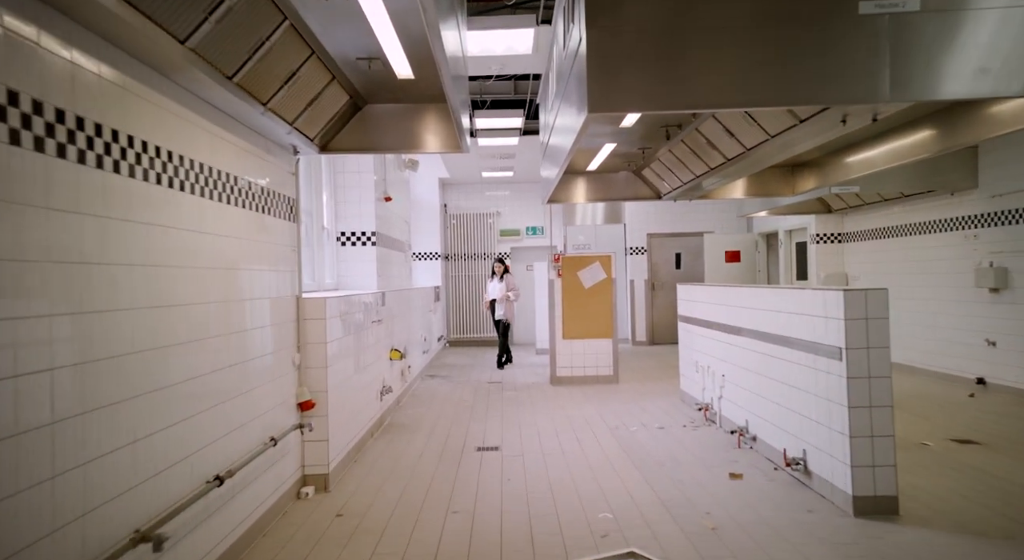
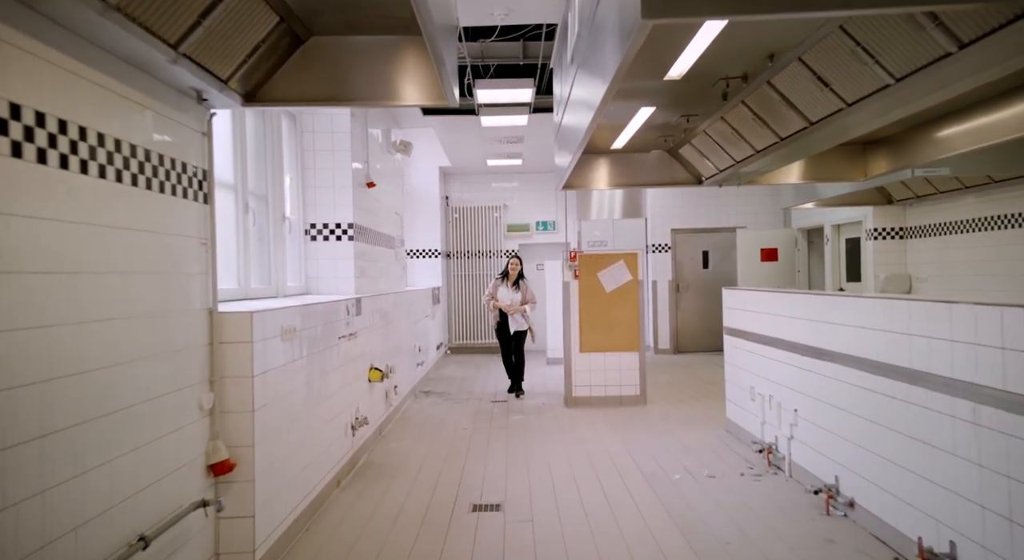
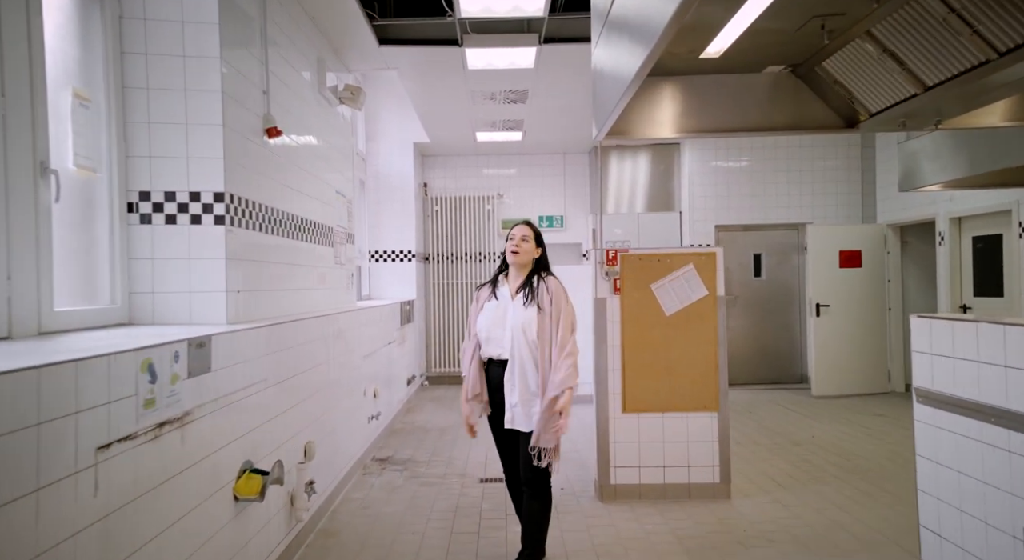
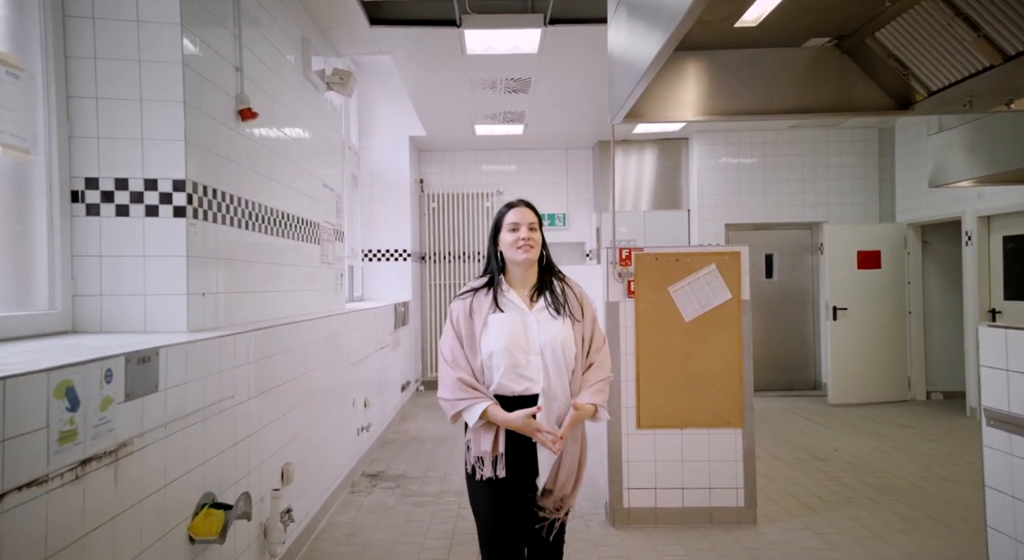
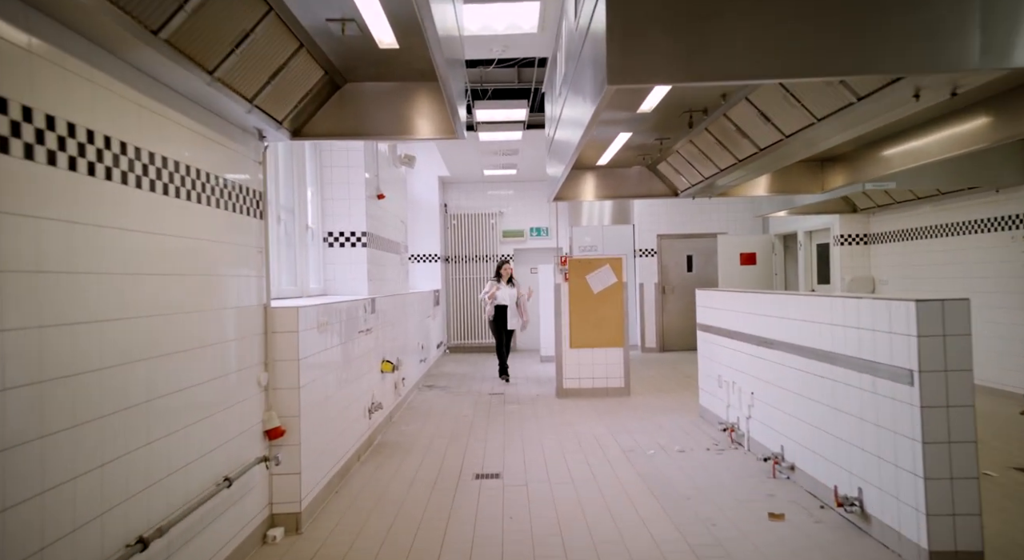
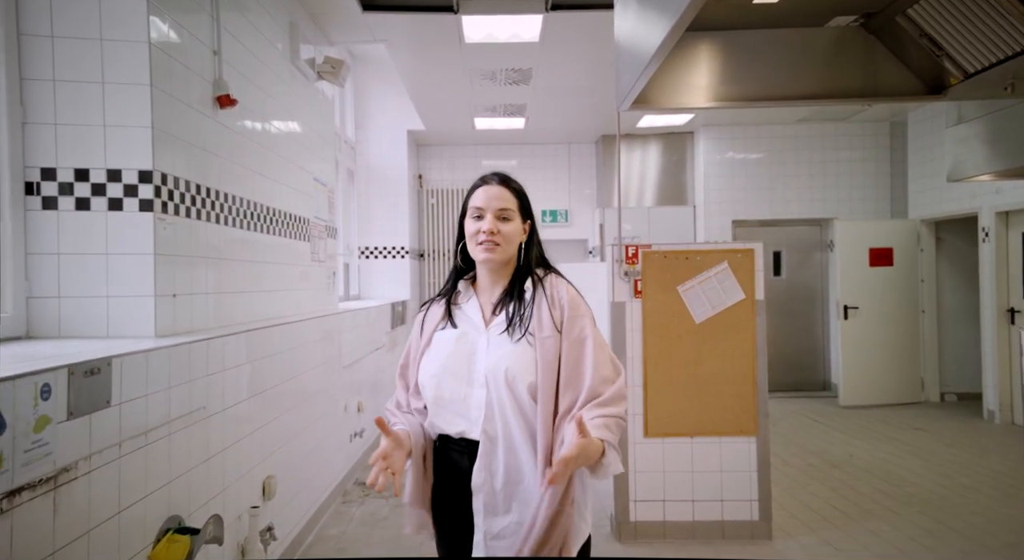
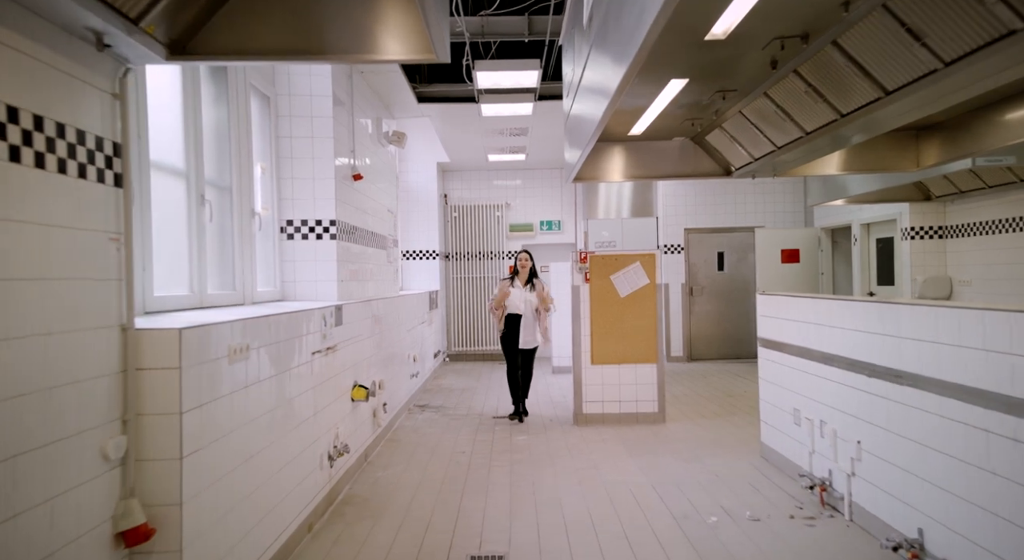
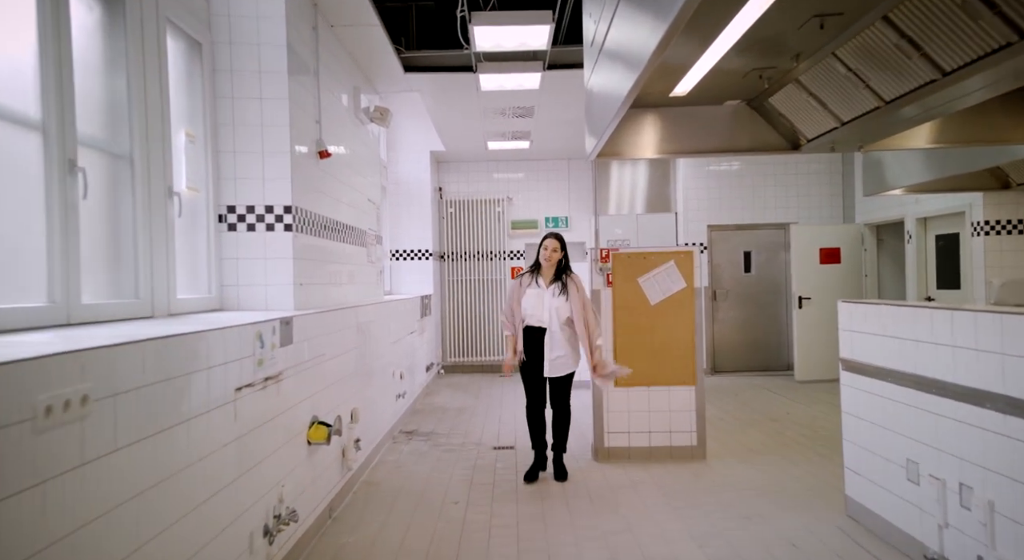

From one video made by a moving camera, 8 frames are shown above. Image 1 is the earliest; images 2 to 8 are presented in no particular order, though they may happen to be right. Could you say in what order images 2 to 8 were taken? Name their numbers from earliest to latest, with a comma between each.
5, 2, 7, 8, 3, 4, 6
